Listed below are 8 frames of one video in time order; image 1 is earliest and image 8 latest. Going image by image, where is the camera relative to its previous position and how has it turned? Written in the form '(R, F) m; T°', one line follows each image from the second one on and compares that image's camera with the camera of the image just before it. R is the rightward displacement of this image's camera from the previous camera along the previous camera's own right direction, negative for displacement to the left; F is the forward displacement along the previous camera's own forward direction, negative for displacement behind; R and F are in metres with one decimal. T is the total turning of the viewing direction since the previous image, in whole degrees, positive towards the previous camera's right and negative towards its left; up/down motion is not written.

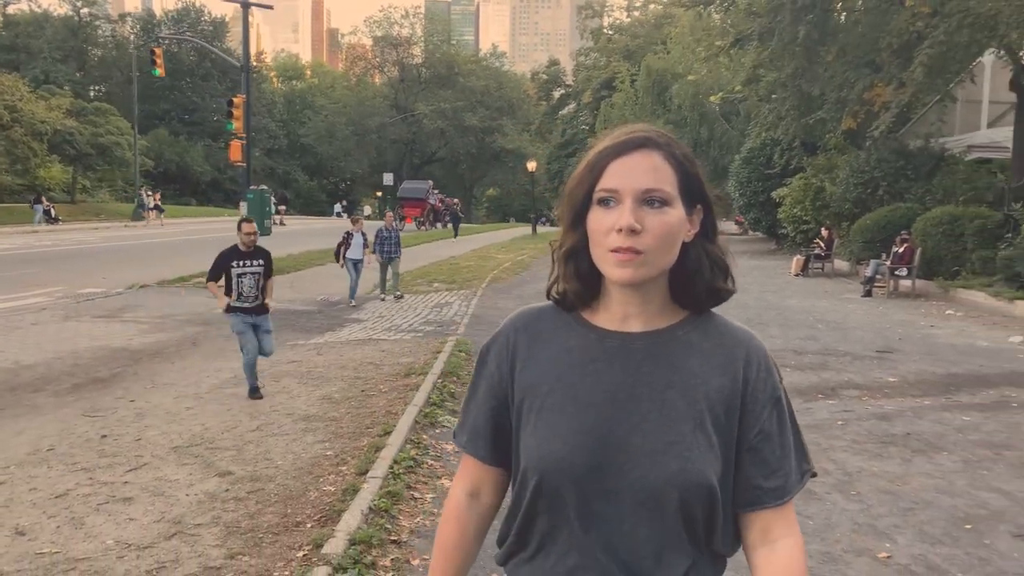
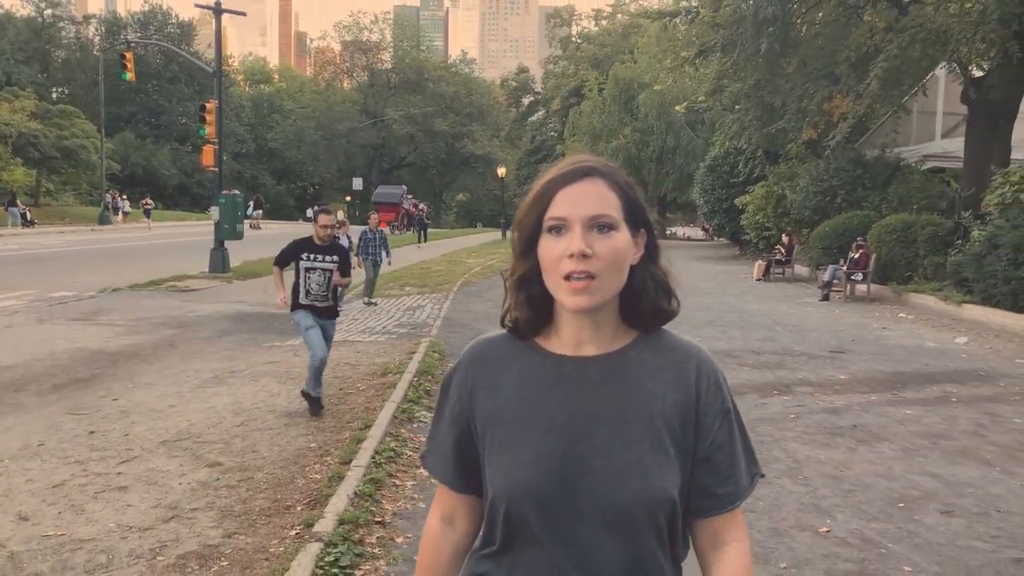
(0.0, -0.3) m; +2°
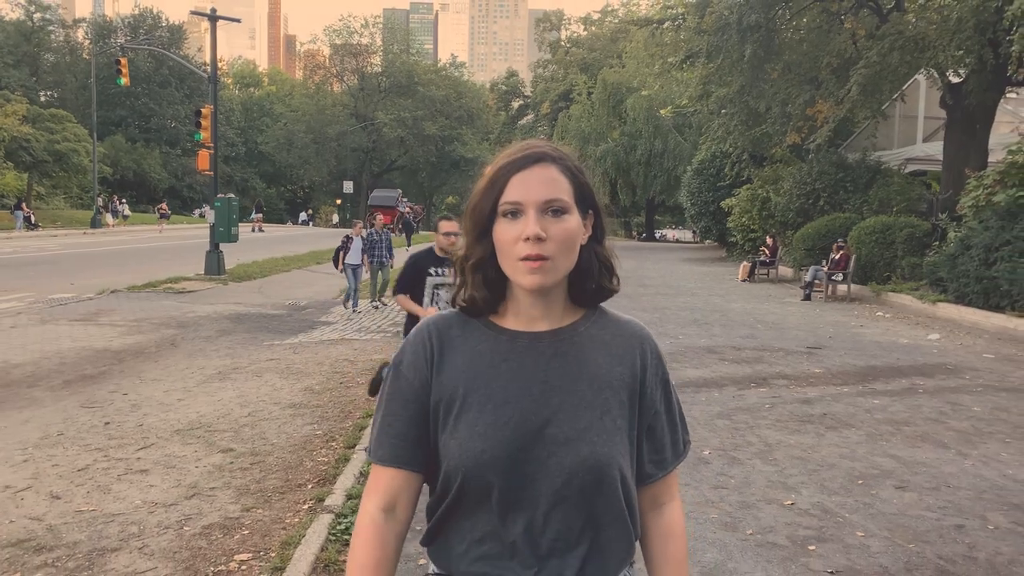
(0.0, -0.4) m; +1°
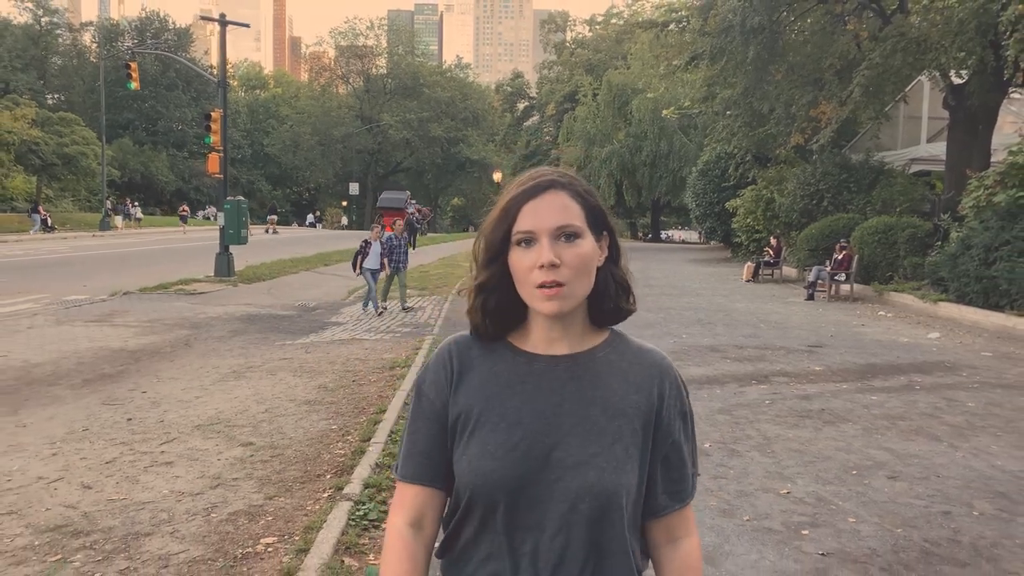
(0.0, -0.2) m; 0°
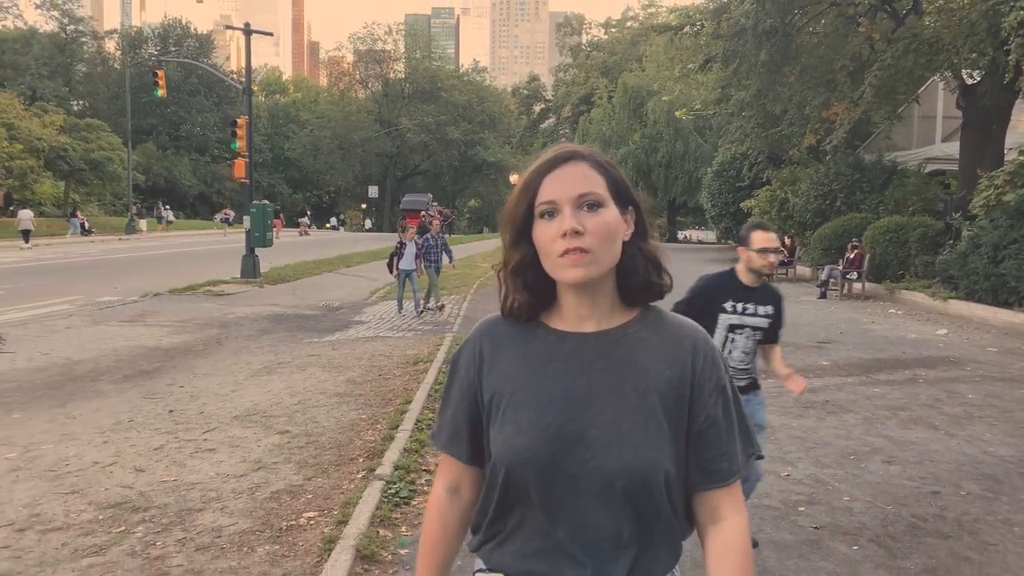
(0.0, -0.4) m; -1°
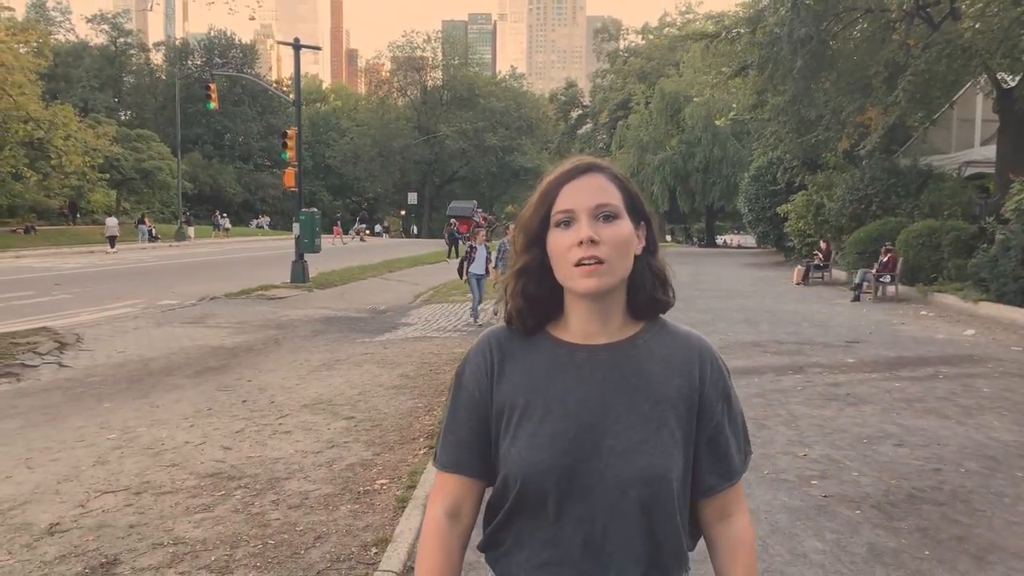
(0.0, -0.7) m; -3°
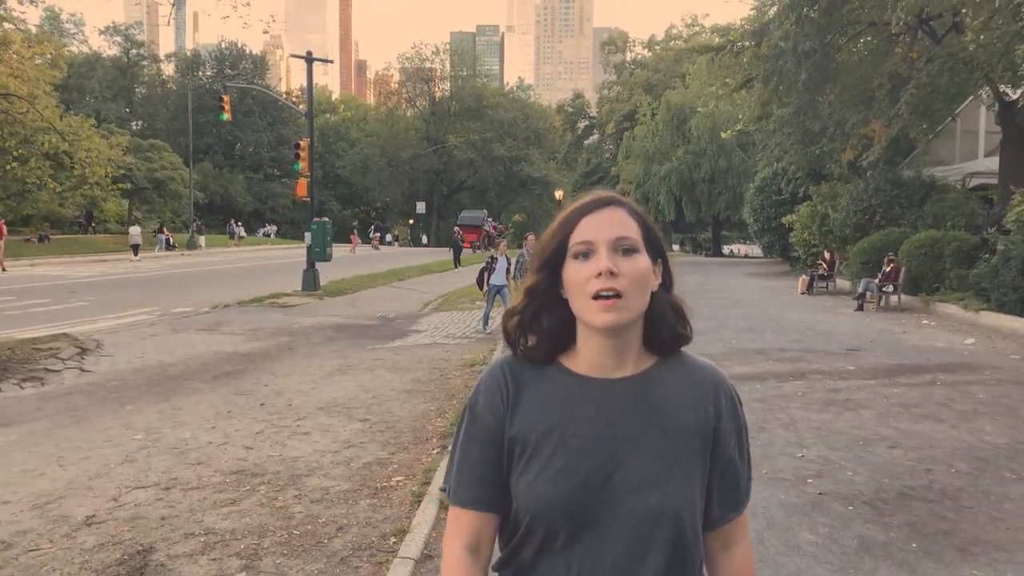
(0.0, -0.3) m; 0°
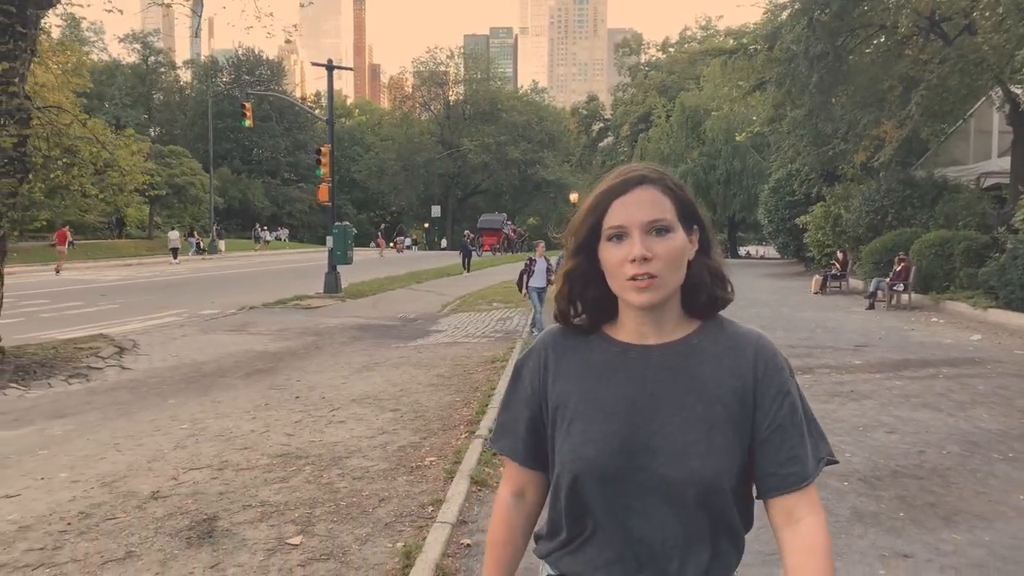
(-0.1, -0.5) m; -1°
